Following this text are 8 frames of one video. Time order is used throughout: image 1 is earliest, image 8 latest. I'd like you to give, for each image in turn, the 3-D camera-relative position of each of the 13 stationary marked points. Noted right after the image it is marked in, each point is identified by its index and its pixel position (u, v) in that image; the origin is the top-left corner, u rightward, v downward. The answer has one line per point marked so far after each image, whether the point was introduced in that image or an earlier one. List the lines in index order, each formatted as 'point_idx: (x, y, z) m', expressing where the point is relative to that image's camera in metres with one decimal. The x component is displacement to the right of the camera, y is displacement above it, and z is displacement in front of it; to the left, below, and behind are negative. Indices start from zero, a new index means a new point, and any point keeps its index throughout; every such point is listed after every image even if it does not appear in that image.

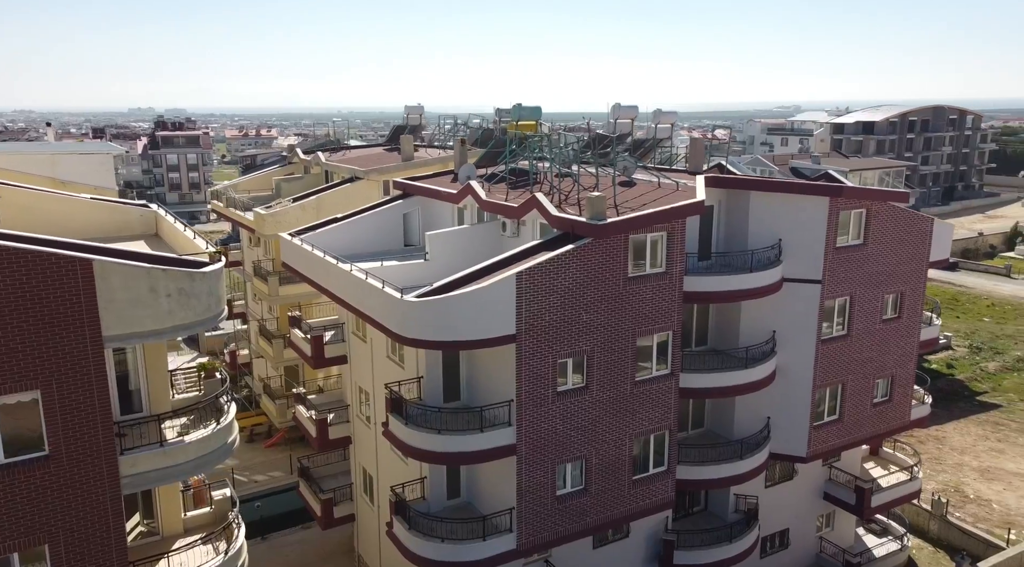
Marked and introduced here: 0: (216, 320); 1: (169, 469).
0: (-6.9, -0.8, +20.1) m
1: (-7.8, -4.2, +19.8) m
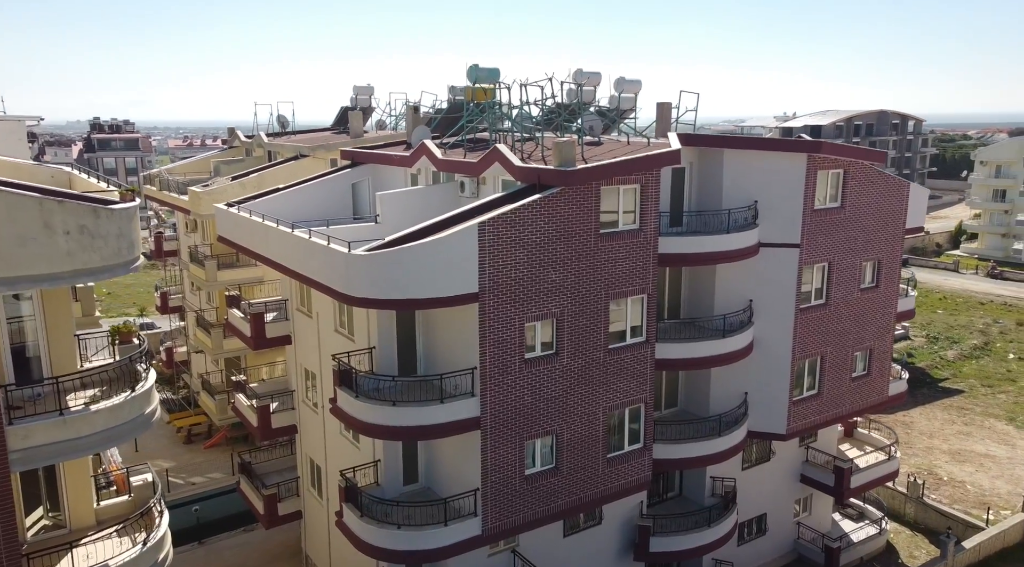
0: (-7.6, +0.3, +17.3) m
1: (-8.5, -3.1, +16.9) m
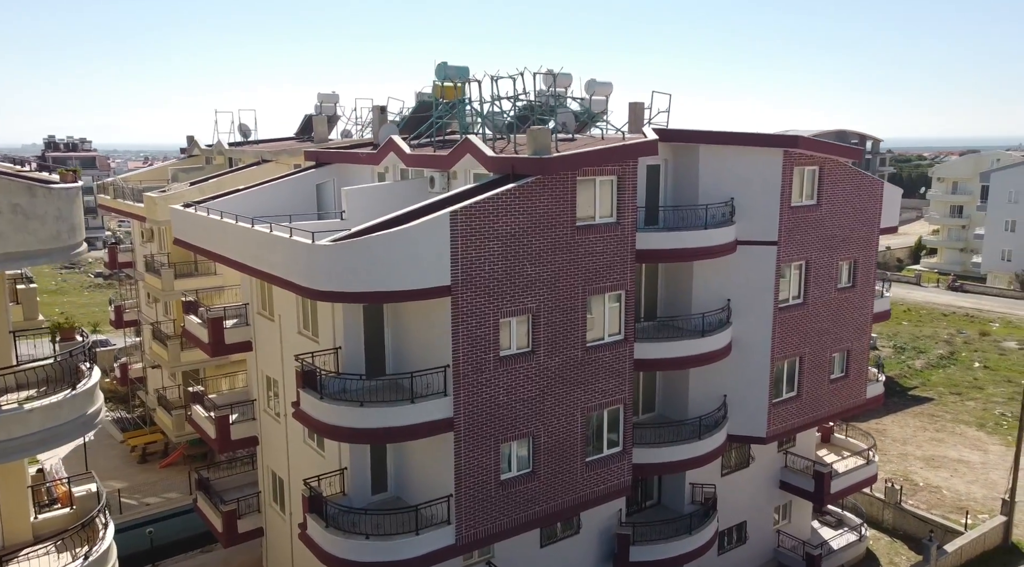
0: (-8.1, +0.6, +16.0) m
1: (-8.8, -2.8, +15.4) m
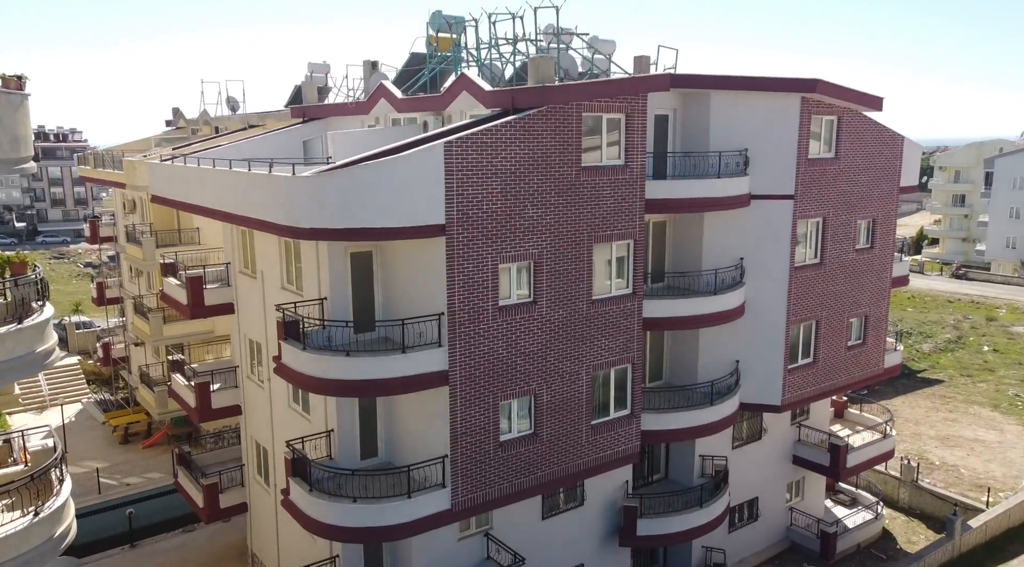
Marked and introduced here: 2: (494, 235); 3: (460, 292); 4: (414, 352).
0: (-8.0, +1.8, +14.2) m
1: (-8.8, -1.5, +13.6) m
2: (-0.4, +1.1, +19.7) m
3: (-1.2, -0.2, +19.3) m
4: (-2.2, -1.5, +19.2) m
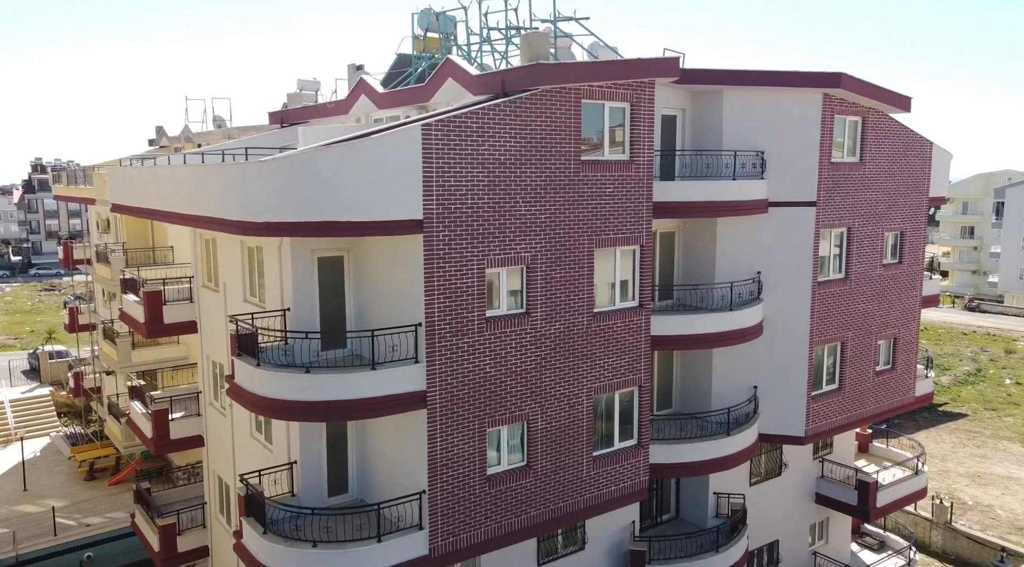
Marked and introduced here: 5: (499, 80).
0: (-8.3, +1.9, +11.7) m
1: (-9.0, -1.4, +10.9) m
2: (-0.6, +1.0, +17.1) m
3: (-1.4, -0.3, +16.7) m
4: (-2.4, -1.6, +16.5) m
5: (-0.3, +4.2, +18.2) m
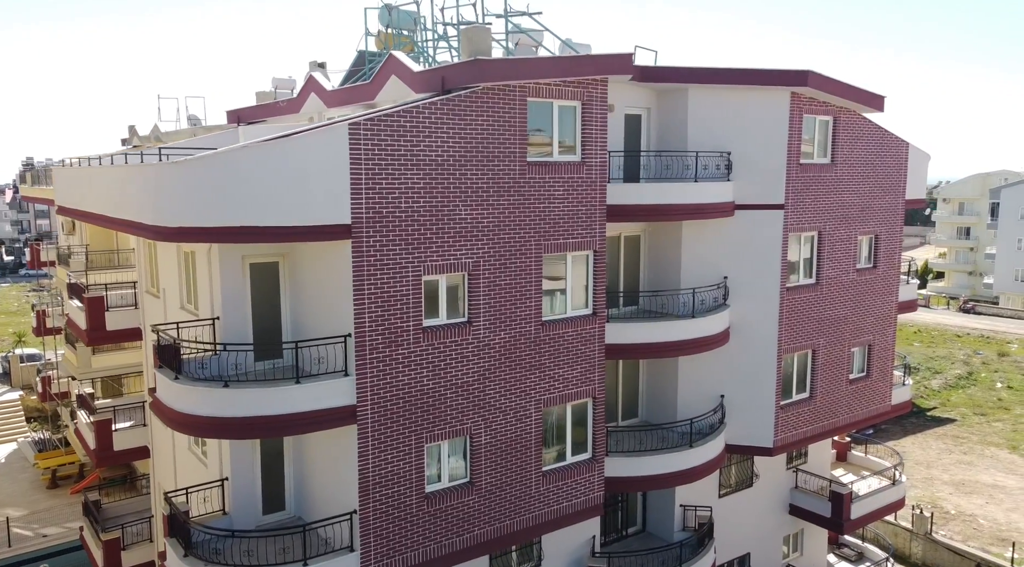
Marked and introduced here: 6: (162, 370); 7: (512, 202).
0: (-9.4, +1.8, +10.8) m
1: (-10.2, -1.6, +10.1) m
2: (-1.8, +0.8, +16.2) m
3: (-2.5, -0.5, +15.8) m
4: (-3.5, -1.8, +15.6) m
5: (-1.5, +4.1, +17.3) m
6: (-6.5, -1.6, +16.5) m
7: (0.0, +1.6, +17.4) m
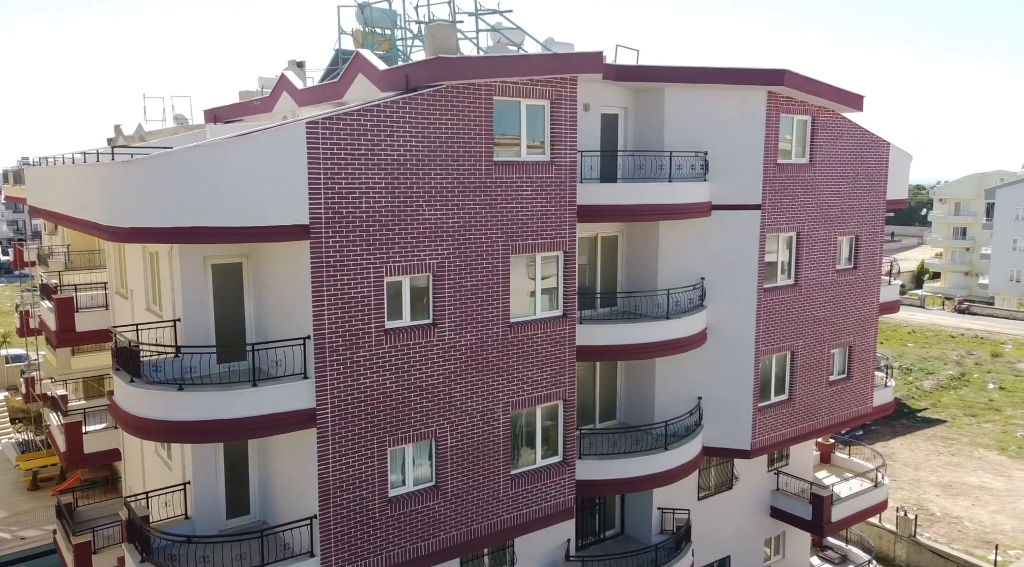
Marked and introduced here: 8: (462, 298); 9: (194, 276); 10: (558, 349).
0: (-10.1, +1.8, +10.6) m
1: (-10.9, -1.6, +9.9) m
2: (-2.4, +0.8, +16.0) m
3: (-3.2, -0.5, +15.6) m
4: (-4.2, -1.8, +15.4) m
5: (-2.1, +4.1, +17.1) m
6: (-7.2, -1.6, +16.3) m
7: (-0.7, +1.6, +17.2) m
8: (-1.0, -0.3, +17.2) m
9: (-6.1, +0.1, +16.6) m
10: (+1.0, -1.4, +19.0) m
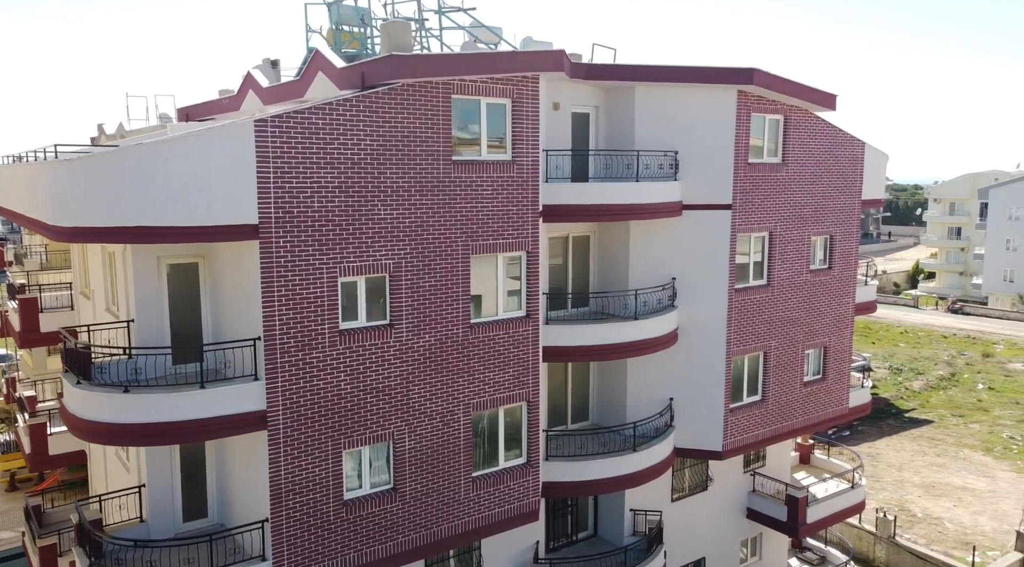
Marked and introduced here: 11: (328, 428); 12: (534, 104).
0: (-10.9, +1.8, +10.4) m
1: (-11.7, -1.6, +9.7) m
2: (-3.2, +0.8, +15.8) m
3: (-4.0, -0.5, +15.4) m
4: (-5.0, -1.8, +15.2) m
5: (-2.9, +4.0, +16.9) m
6: (-8.0, -1.7, +16.1) m
7: (-1.5, +1.6, +17.0) m
8: (-1.8, -0.3, +17.0) m
9: (-6.9, +0.1, +16.4) m
10: (+0.2, -1.4, +18.8) m
11: (-3.4, -2.7, +16.1) m
12: (+0.4, +3.7, +18.1) m
